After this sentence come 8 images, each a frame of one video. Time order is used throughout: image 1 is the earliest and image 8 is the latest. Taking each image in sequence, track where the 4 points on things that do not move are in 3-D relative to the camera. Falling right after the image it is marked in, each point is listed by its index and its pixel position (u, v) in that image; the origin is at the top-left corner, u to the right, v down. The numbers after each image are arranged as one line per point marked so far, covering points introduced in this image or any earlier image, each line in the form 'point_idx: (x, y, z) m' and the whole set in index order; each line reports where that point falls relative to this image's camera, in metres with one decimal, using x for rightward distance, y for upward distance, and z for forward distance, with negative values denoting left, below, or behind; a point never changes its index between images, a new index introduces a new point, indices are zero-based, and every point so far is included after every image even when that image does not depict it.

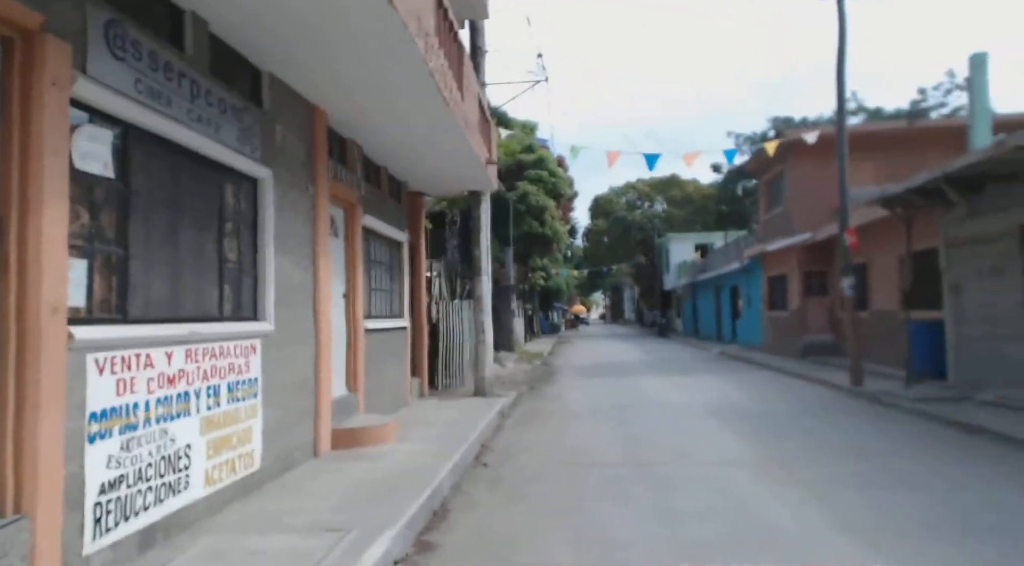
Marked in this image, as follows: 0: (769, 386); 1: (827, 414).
0: (+5.9, -2.4, +17.4) m
1: (+5.5, -2.3, +13.2) m
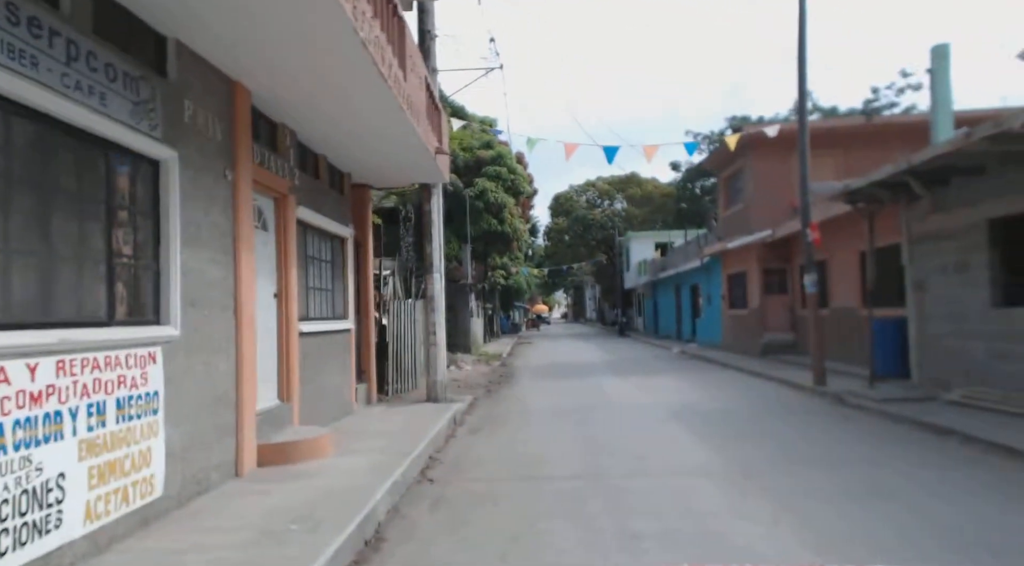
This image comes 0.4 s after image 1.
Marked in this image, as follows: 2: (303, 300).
0: (+4.9, -2.3, +16.9) m
1: (+4.7, -2.2, +12.7) m
2: (-2.8, -0.2, +10.2) m
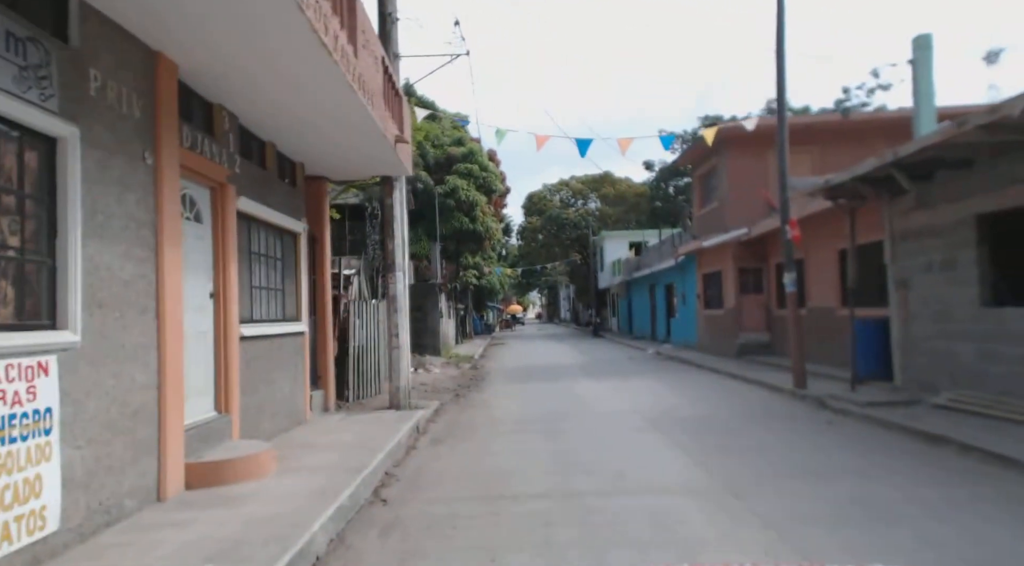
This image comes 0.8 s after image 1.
0: (+4.3, -2.3, +16.2) m
1: (+4.2, -2.2, +12.0) m
2: (-3.3, -0.2, +9.3) m
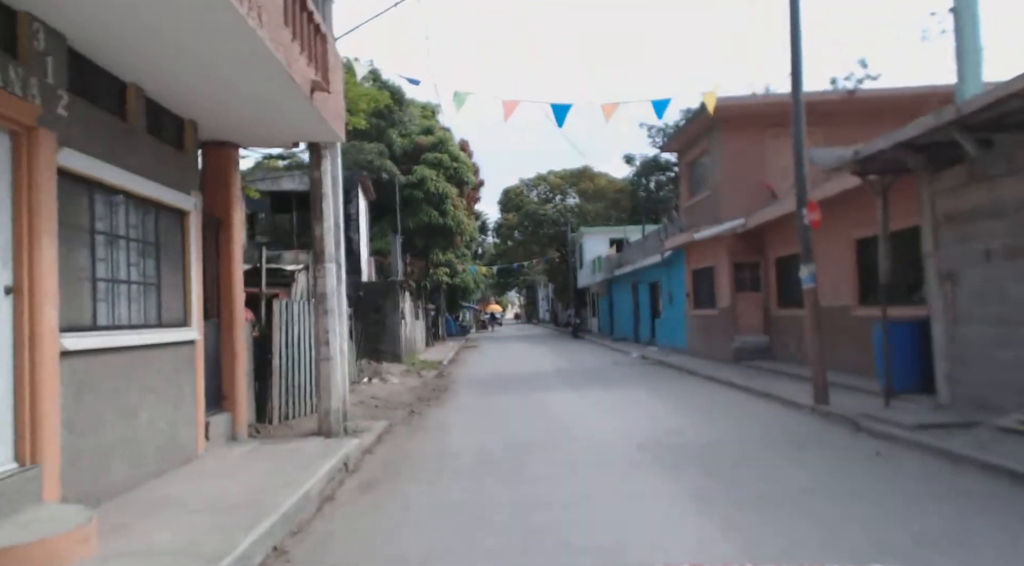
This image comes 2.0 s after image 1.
0: (+3.6, -2.2, +13.7) m
1: (+3.7, -2.1, +9.5) m
2: (-3.7, -0.1, +6.6) m
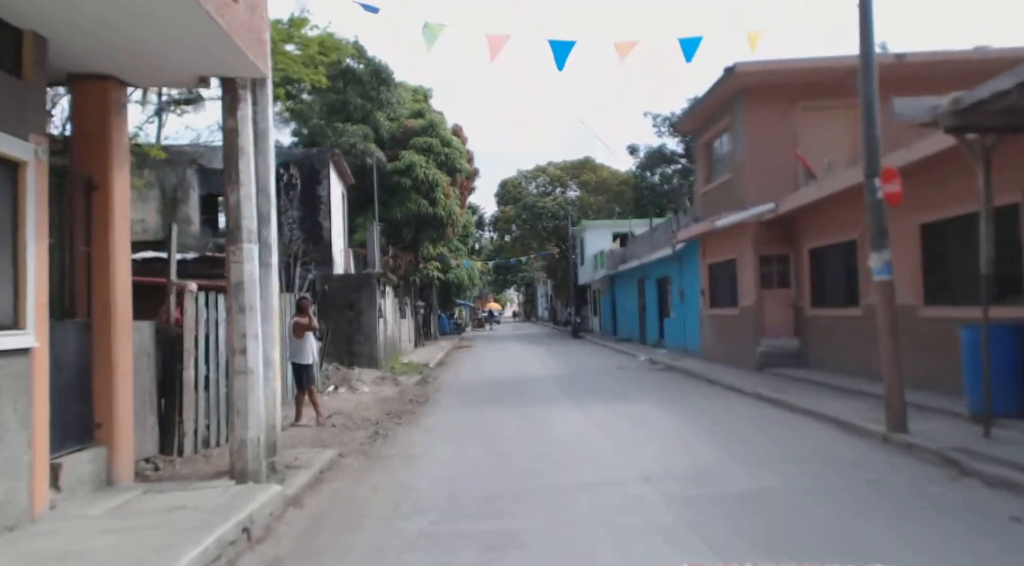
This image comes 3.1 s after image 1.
0: (+3.4, -2.1, +11.1) m
1: (+3.5, -2.0, +6.9) m
2: (-3.9, 0.0, +3.9) m
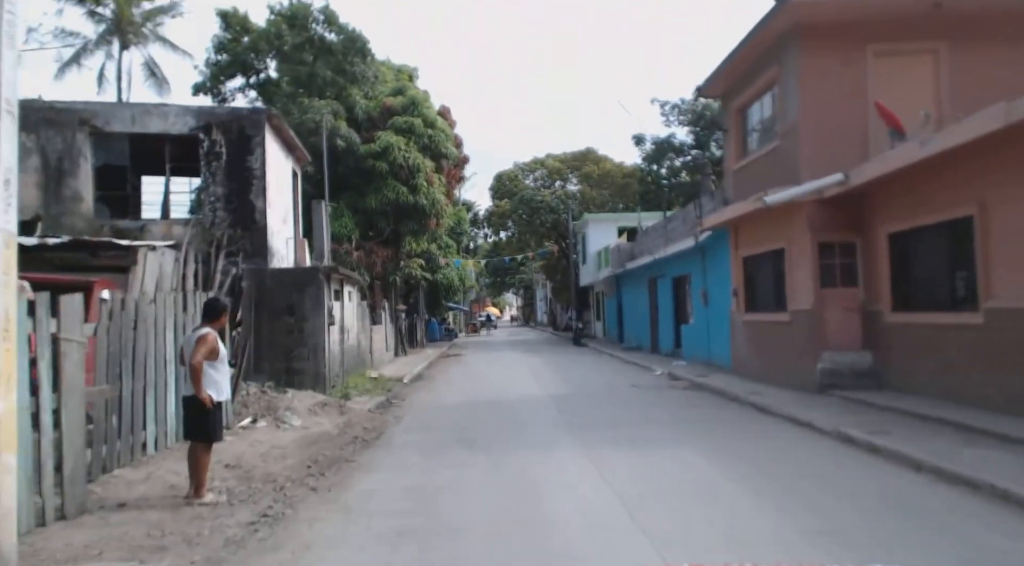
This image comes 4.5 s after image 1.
0: (+3.2, -2.0, +7.0) m
1: (+3.2, -1.9, +2.8) m
2: (-4.1, +0.1, -0.1) m
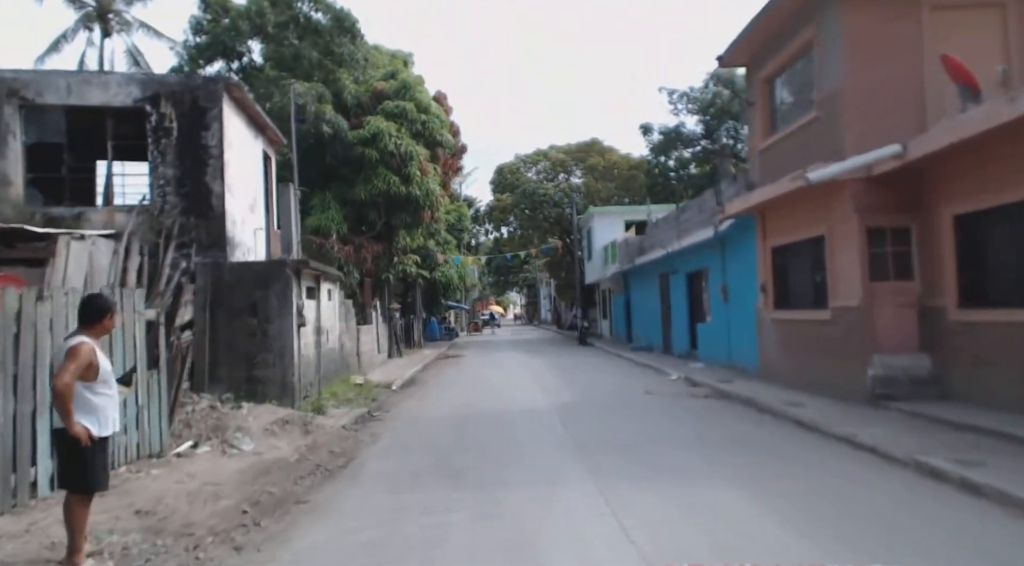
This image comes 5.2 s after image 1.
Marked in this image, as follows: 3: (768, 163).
0: (+3.1, -1.9, +5.1) m
1: (+3.1, -1.8, +0.9) m
2: (-4.2, +0.1, -2.0) m
3: (+5.1, +2.4, +14.7) m
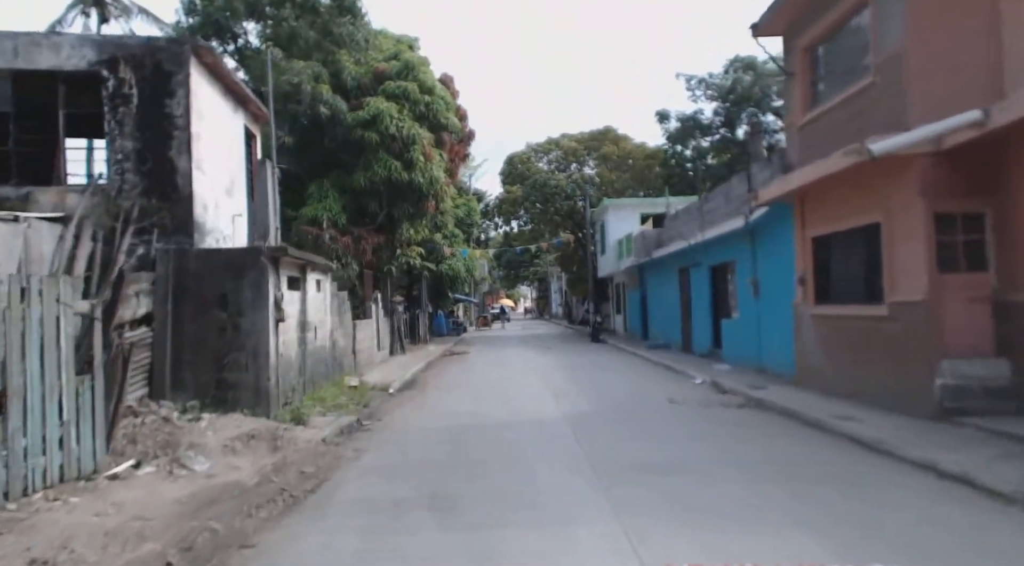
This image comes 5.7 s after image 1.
0: (+3.1, -1.8, +3.5) m
1: (+3.1, -1.8, -0.7) m
2: (-4.4, +0.2, -3.5) m
3: (+5.2, +2.5, +13.1) m
